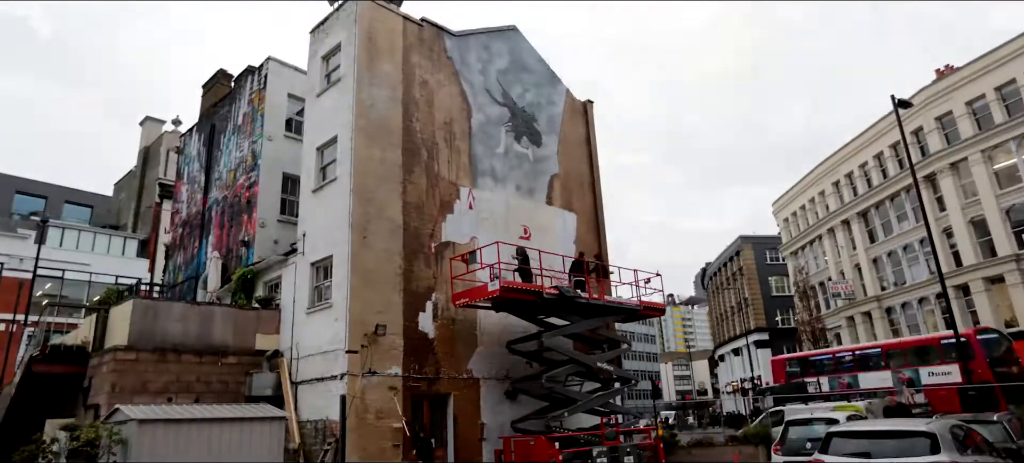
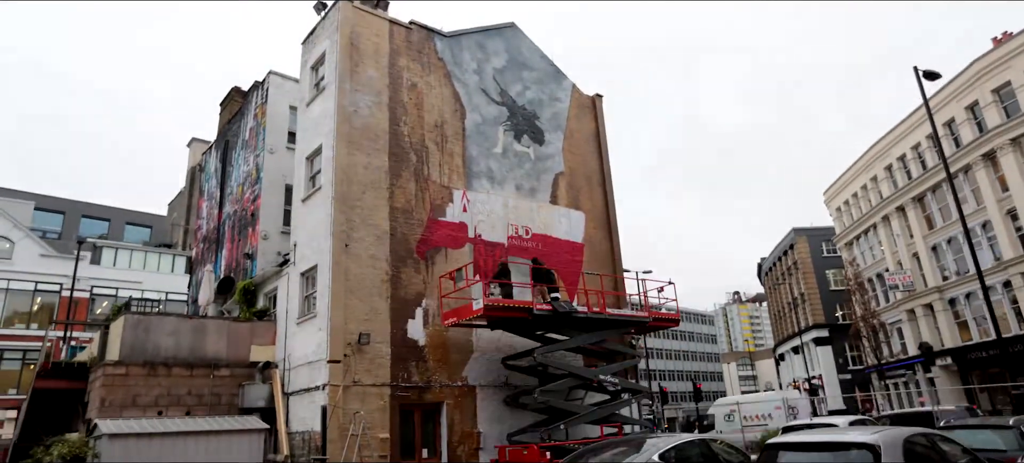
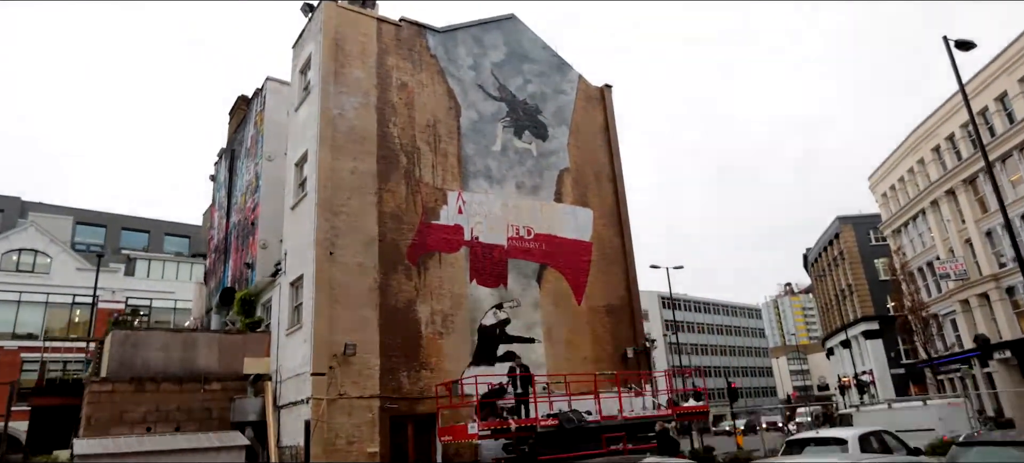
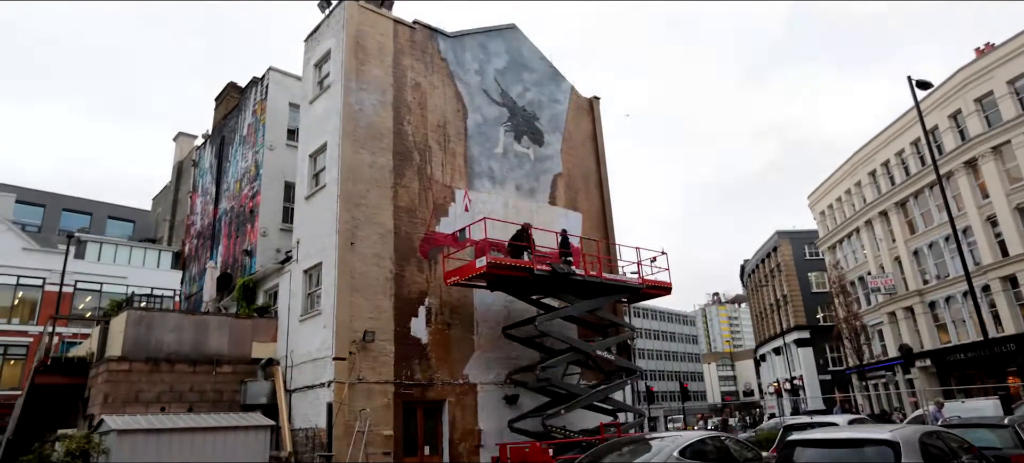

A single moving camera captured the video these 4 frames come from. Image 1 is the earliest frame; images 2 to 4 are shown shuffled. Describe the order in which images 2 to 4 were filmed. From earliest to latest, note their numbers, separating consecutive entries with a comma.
4, 2, 3
